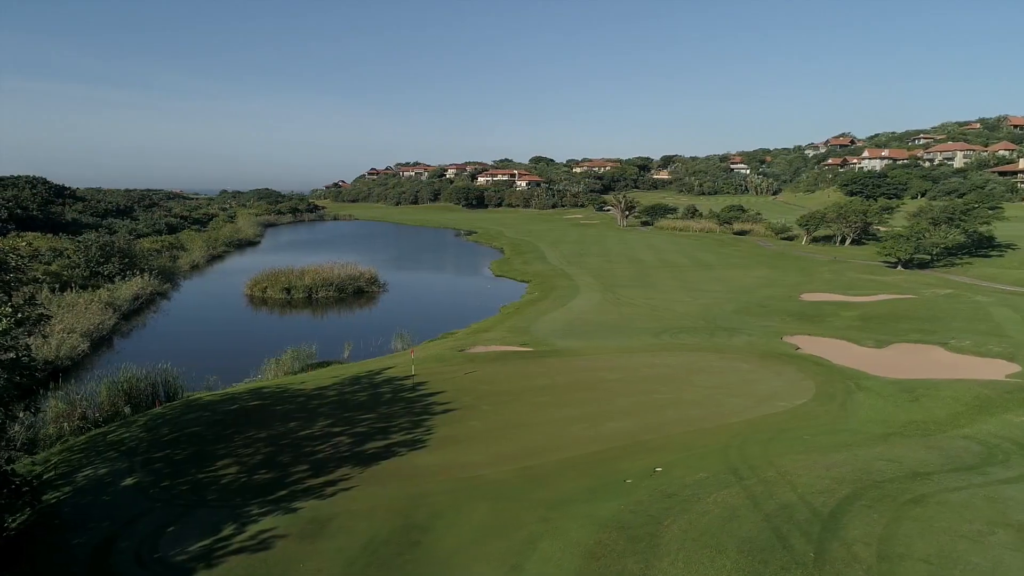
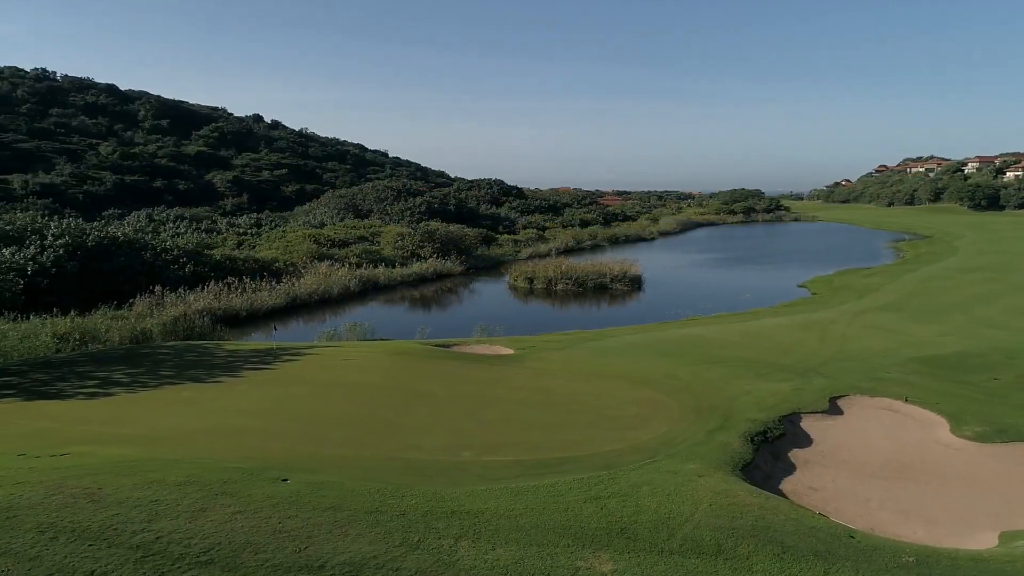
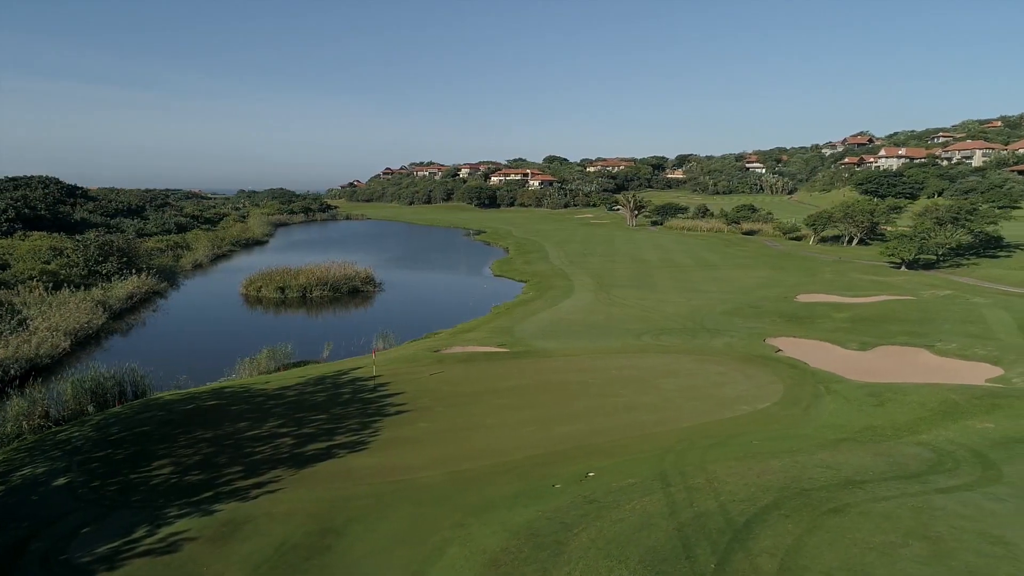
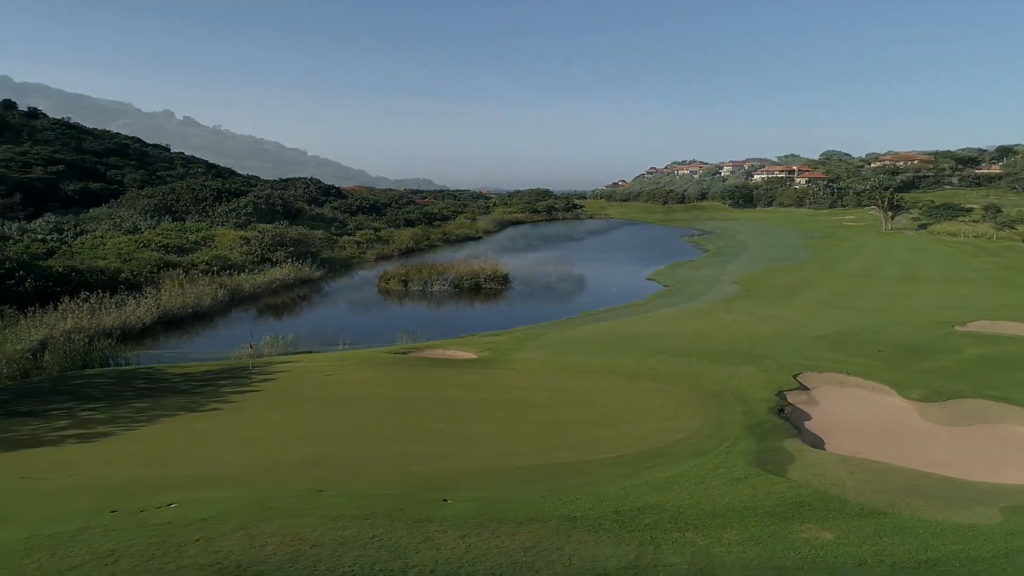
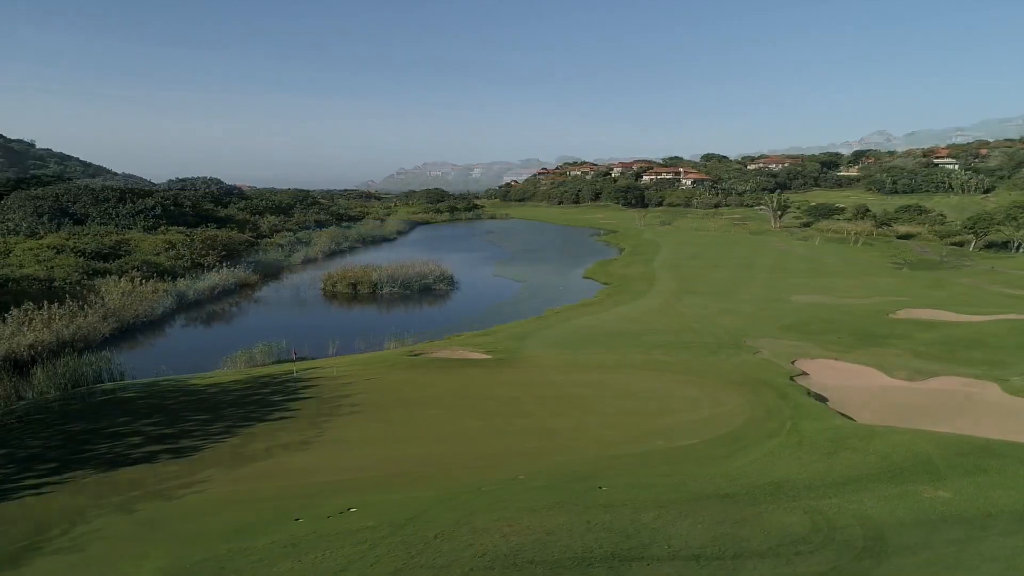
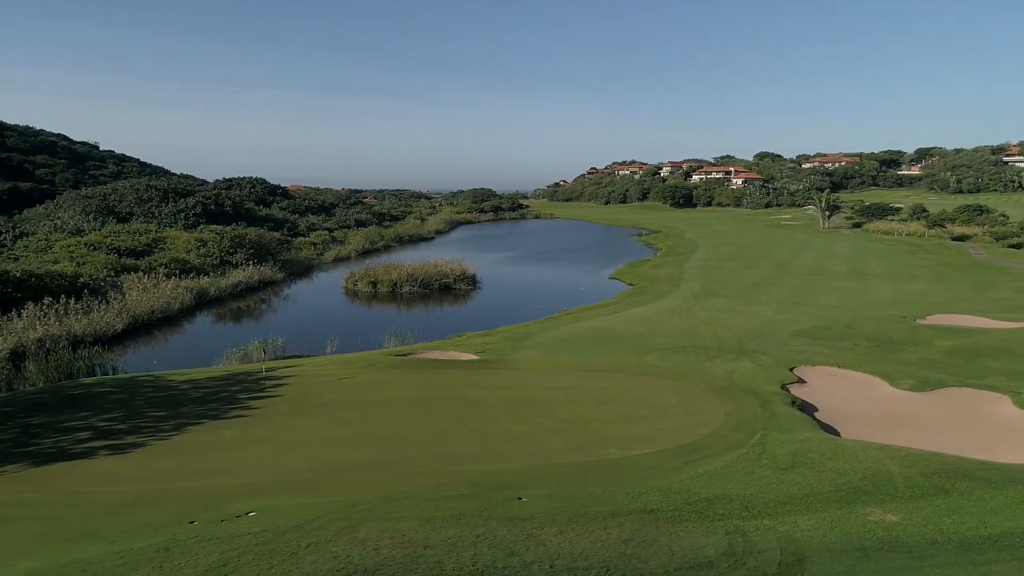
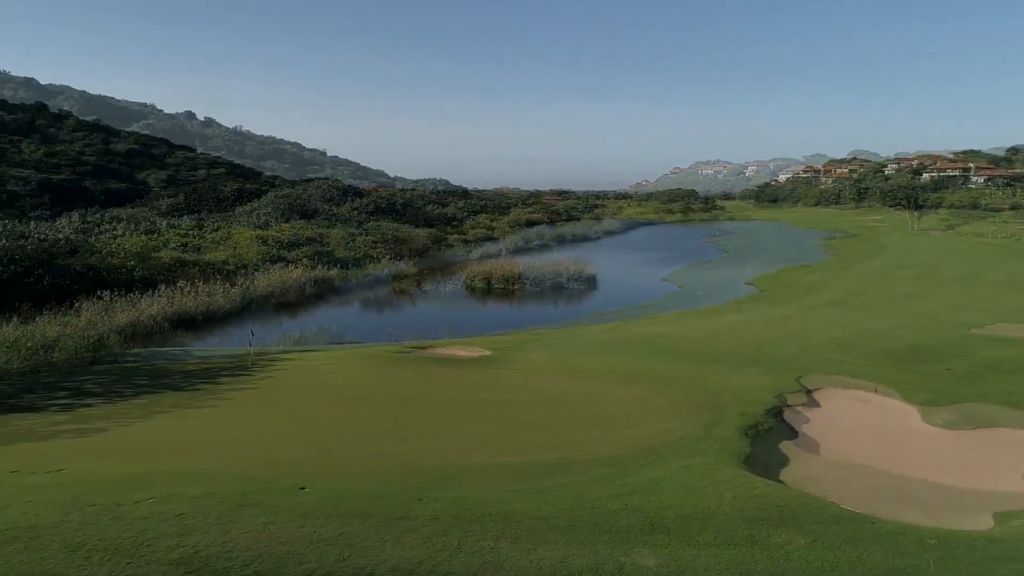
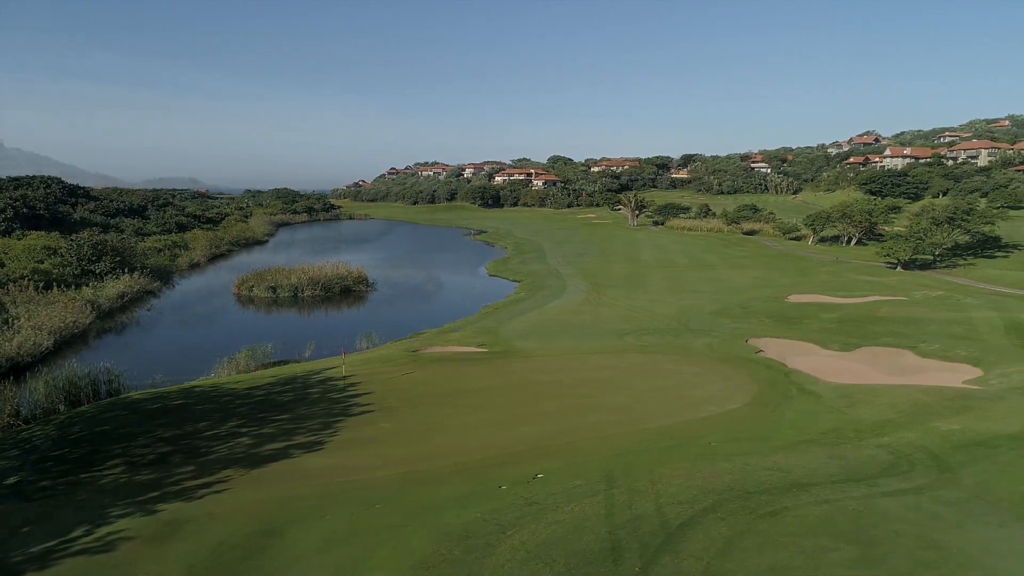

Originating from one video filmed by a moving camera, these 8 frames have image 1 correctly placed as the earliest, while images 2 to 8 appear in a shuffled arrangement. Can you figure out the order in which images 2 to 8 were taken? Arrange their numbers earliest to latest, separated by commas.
3, 8, 5, 6, 4, 7, 2
